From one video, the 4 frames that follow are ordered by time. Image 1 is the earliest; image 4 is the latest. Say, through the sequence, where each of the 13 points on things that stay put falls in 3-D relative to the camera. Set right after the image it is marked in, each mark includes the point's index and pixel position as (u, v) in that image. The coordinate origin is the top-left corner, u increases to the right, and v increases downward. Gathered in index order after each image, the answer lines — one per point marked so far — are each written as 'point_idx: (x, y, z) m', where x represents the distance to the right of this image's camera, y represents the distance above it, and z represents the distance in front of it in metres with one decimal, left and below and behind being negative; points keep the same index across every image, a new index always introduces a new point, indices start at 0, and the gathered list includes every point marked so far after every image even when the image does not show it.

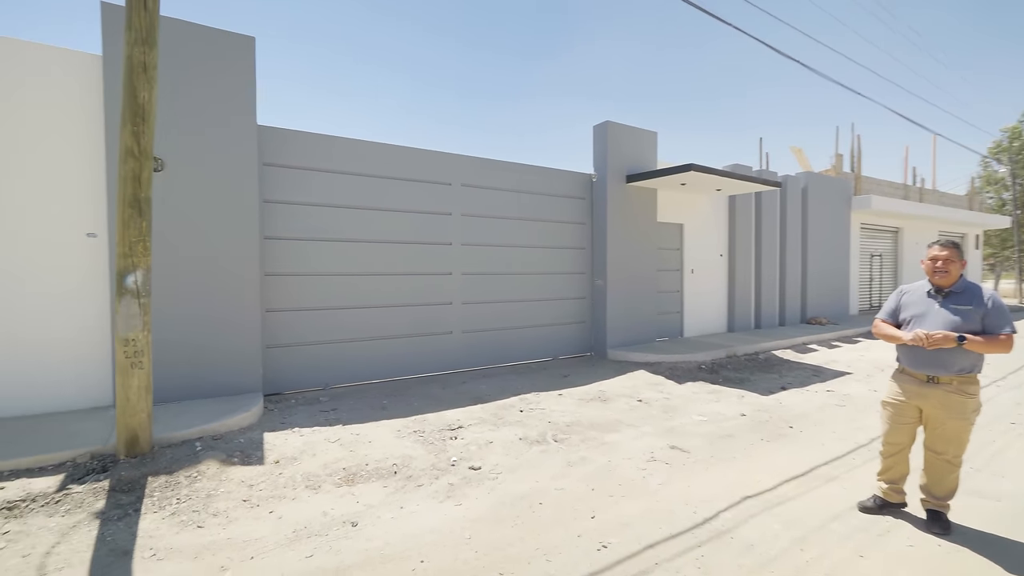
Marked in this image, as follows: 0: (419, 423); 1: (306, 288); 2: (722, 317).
0: (-1.0, -1.4, +5.4) m
1: (-2.6, 0.0, +6.5) m
2: (+4.6, -0.7, +11.5) m
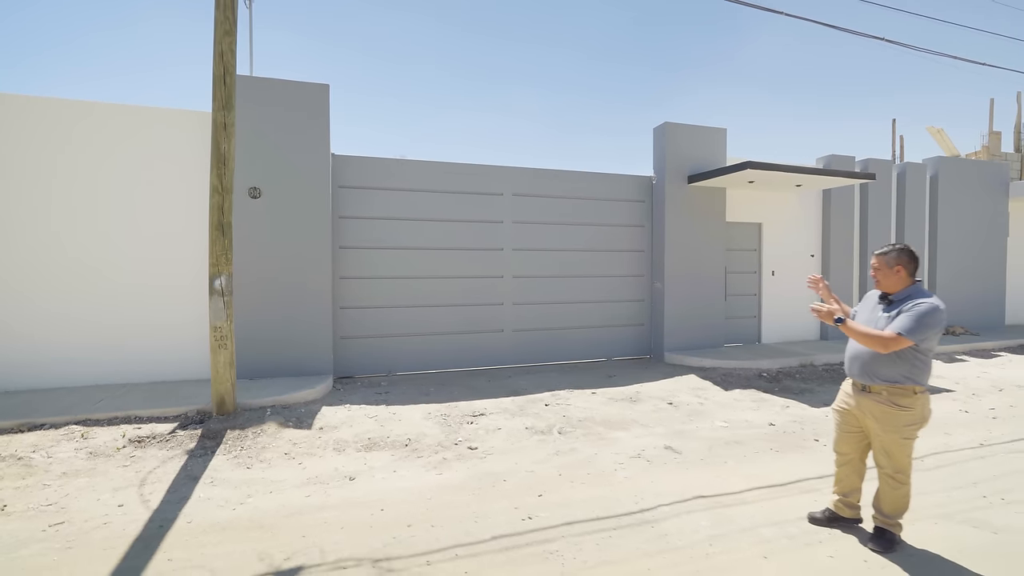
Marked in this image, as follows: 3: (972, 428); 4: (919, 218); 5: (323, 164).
0: (-0.7, -1.4, +6.2) m
1: (-2.0, 0.0, +7.6) m
2: (+6.2, -0.7, +10.7) m
3: (+5.3, -1.6, +6.0) m
4: (+9.1, +1.6, +11.6) m
5: (-2.4, +1.6, +6.7) m
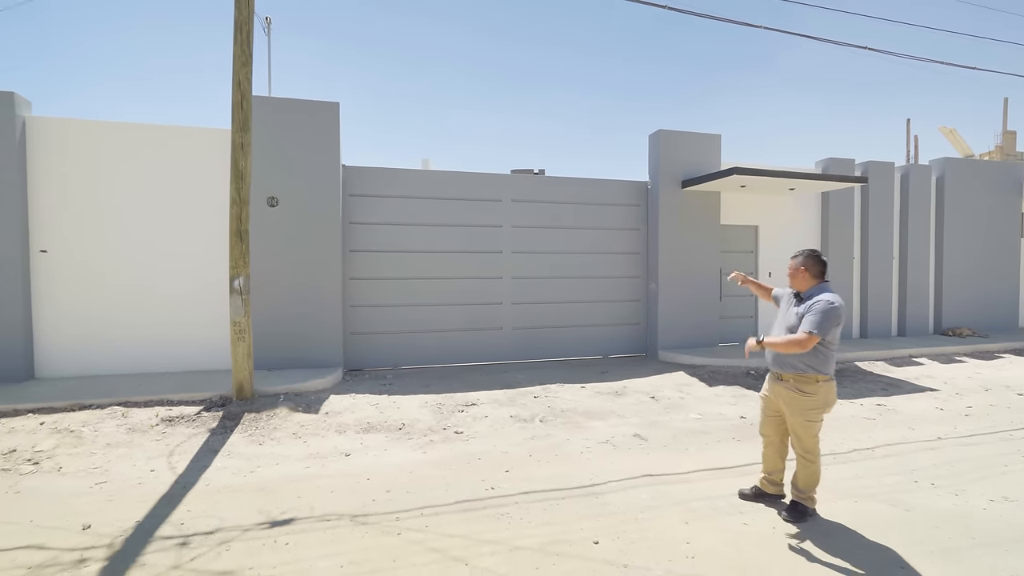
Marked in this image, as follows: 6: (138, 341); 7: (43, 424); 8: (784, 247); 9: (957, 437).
0: (-0.9, -1.4, +6.8) m
1: (-2.1, 0.0, +8.3) m
2: (+6.3, -0.8, +10.9) m
3: (+5.1, -1.6, +6.2) m
4: (+9.3, +1.5, +11.7) m
5: (-2.5, +1.6, +7.3) m
6: (-5.1, -0.7, +7.2) m
7: (-4.7, -1.4, +5.2) m
8: (+5.6, +0.8, +10.6) m
9: (+4.9, -1.6, +5.7) m
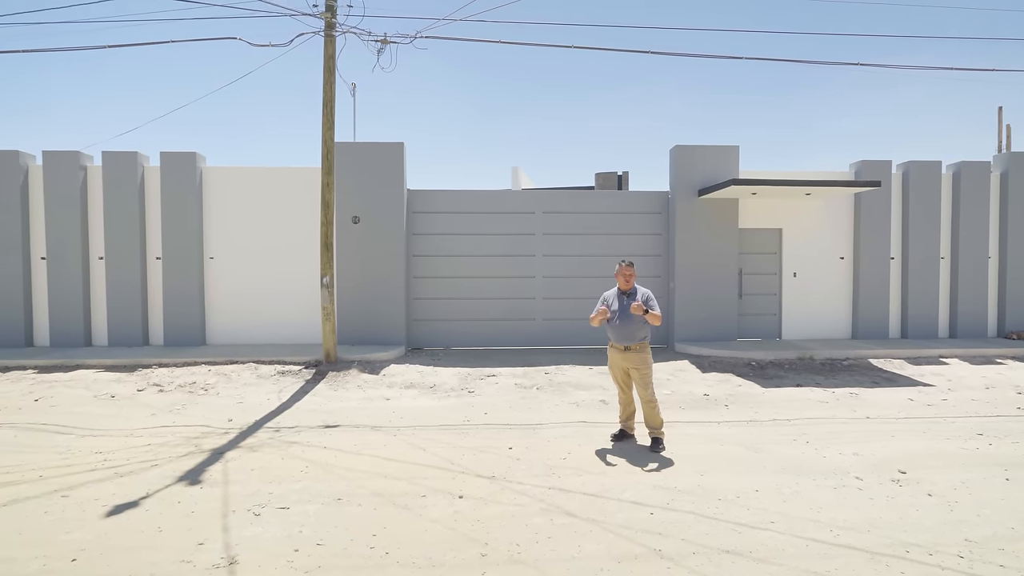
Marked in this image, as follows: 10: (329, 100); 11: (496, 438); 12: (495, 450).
0: (-0.6, -1.4, +8.8) m
1: (-1.5, 0.0, +10.5) m
2: (+7.3, -0.8, +11.4) m
3: (+5.1, -1.6, +7.0) m
4: (+10.3, +1.5, +11.5) m
5: (-2.1, +1.6, +9.7) m
6: (-4.7, -0.6, +10.1) m
7: (-4.7, -1.3, +8.1) m
8: (+6.5, +0.8, +11.2) m
9: (+4.7, -1.6, +6.6) m
10: (-2.8, +2.9, +8.1) m
11: (-0.1, -1.6, +5.4) m
12: (-0.2, -1.6, +5.0) m
